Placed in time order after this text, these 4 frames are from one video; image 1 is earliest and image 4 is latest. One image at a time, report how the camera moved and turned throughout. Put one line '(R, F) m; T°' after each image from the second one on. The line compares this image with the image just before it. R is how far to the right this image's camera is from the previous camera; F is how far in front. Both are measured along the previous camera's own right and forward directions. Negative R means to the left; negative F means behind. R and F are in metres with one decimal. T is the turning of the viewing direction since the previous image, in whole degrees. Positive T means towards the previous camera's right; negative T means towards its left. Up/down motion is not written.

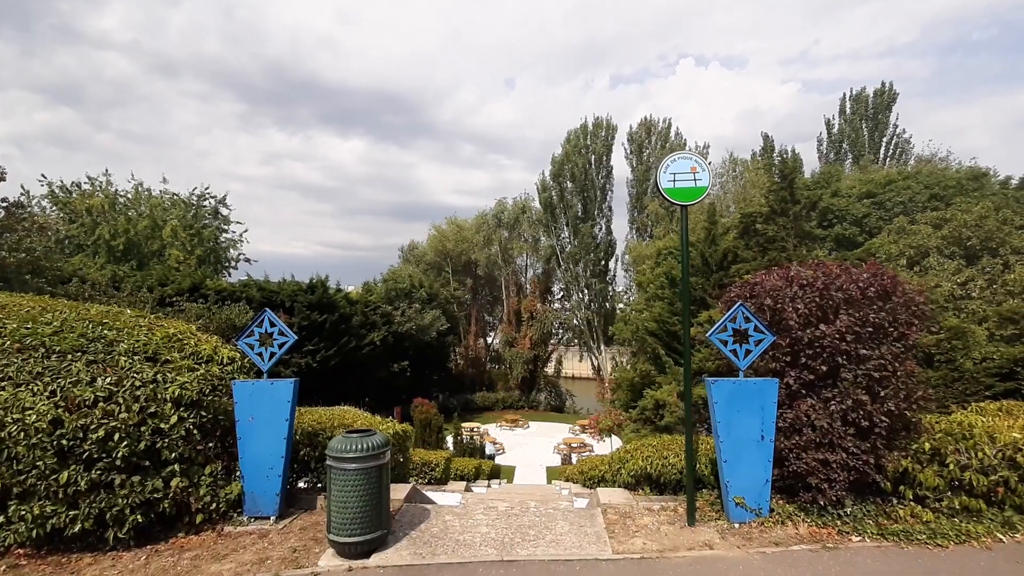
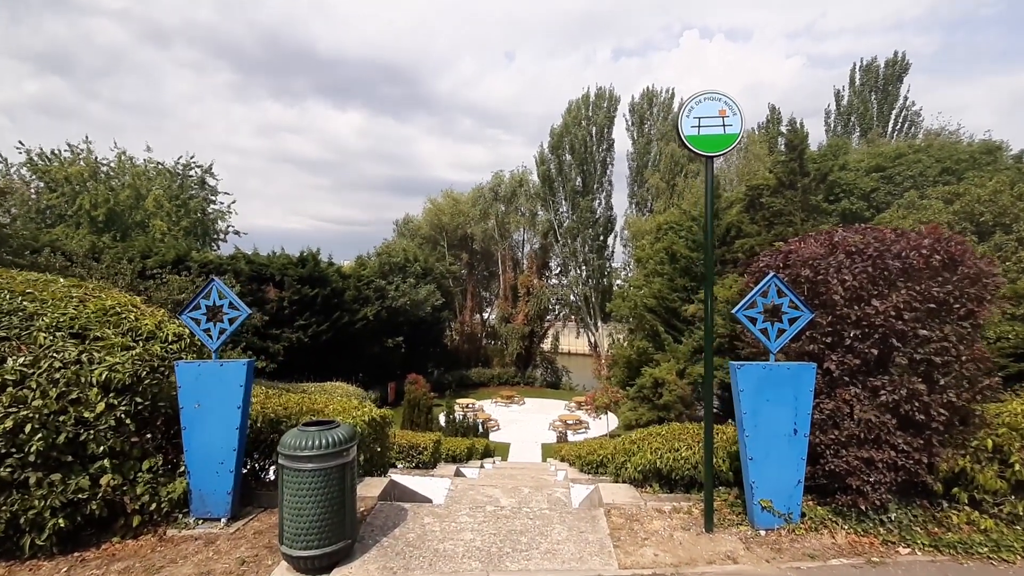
(0.0, +0.6) m; 0°
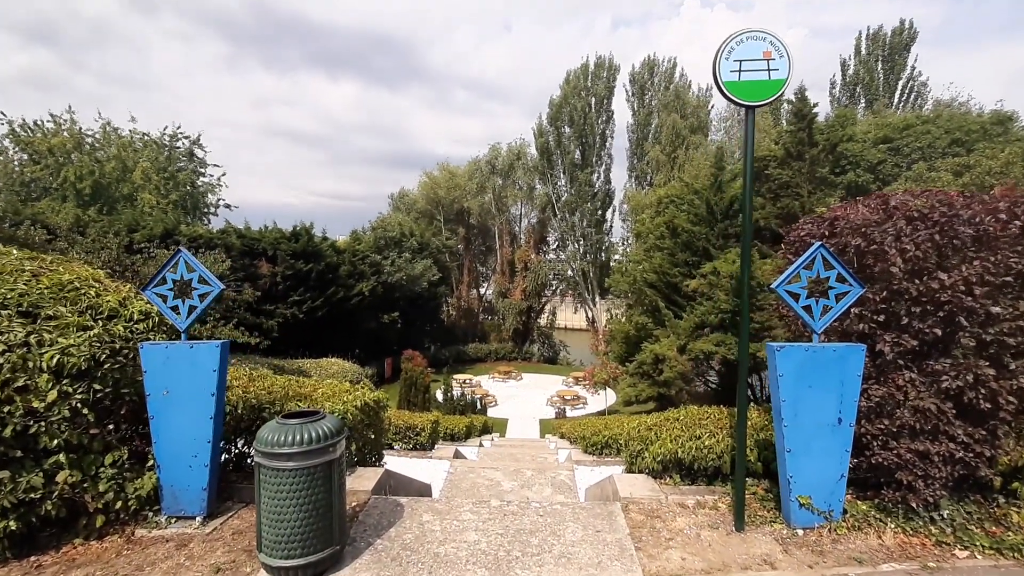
(-0.1, +0.4) m; 0°
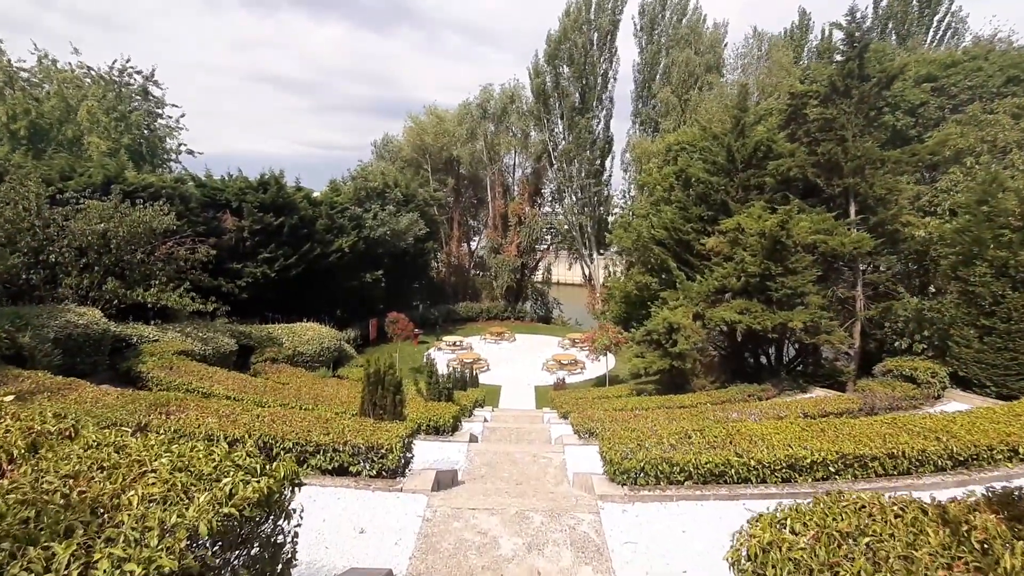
(-0.1, +2.1) m; +1°
